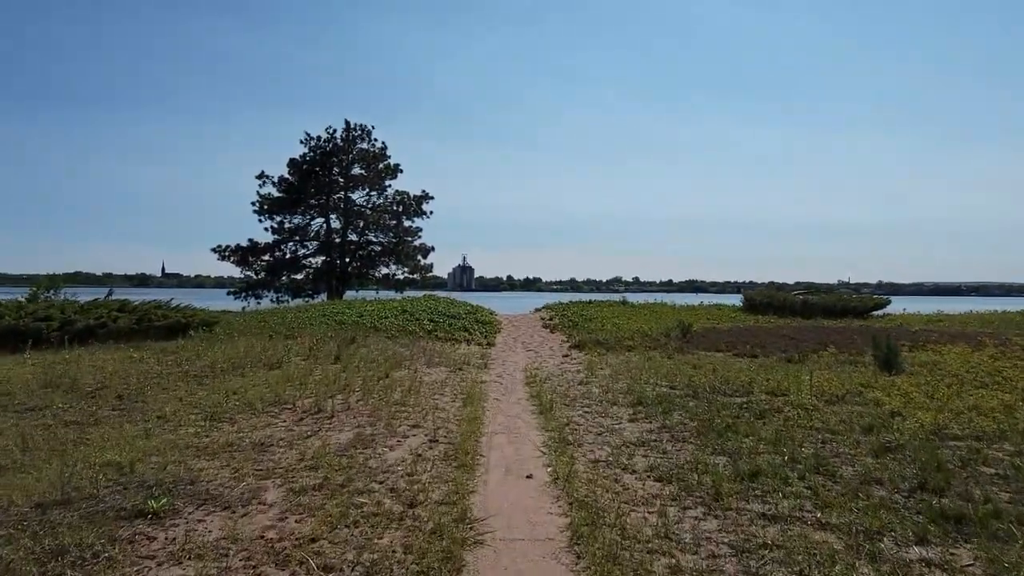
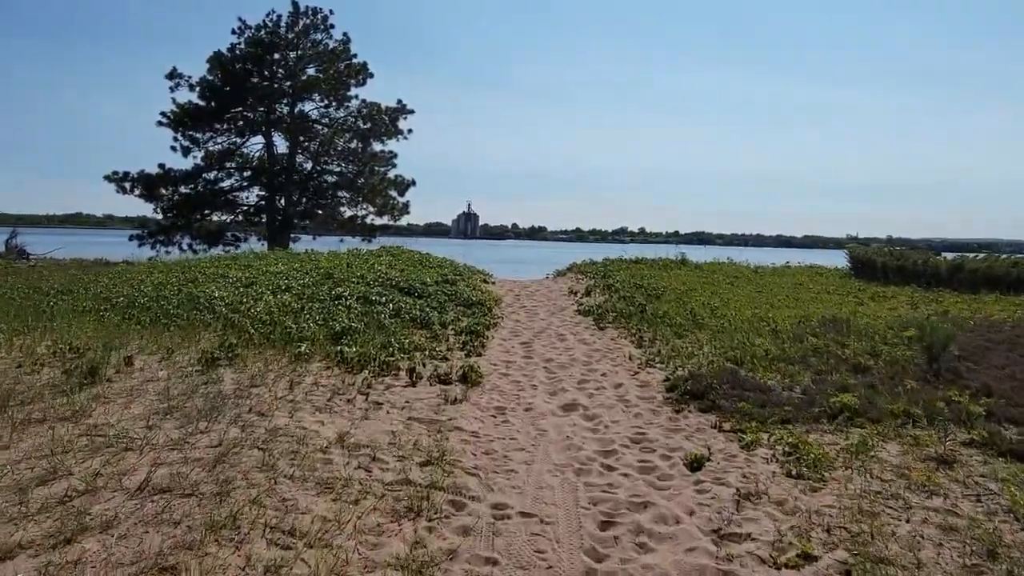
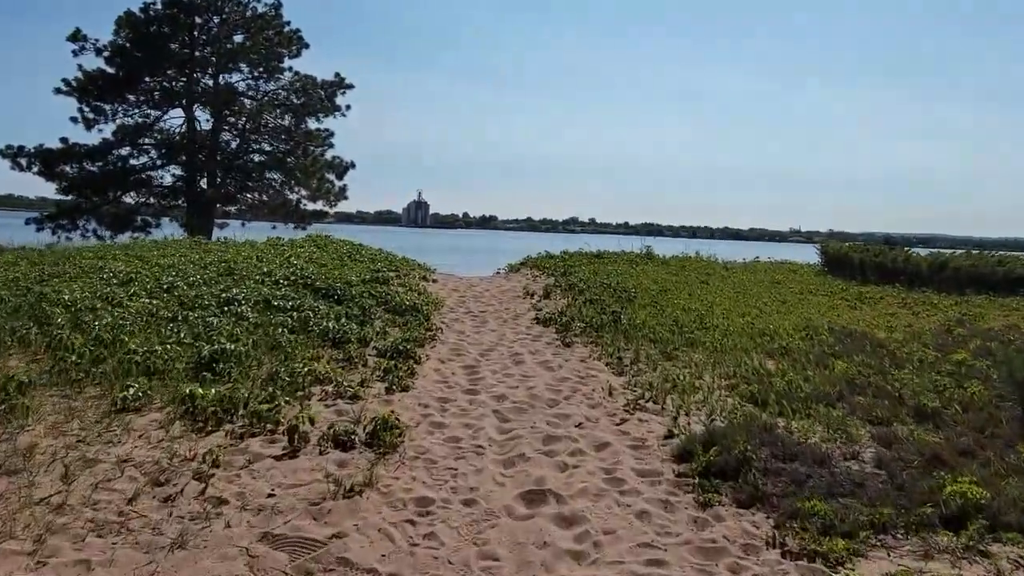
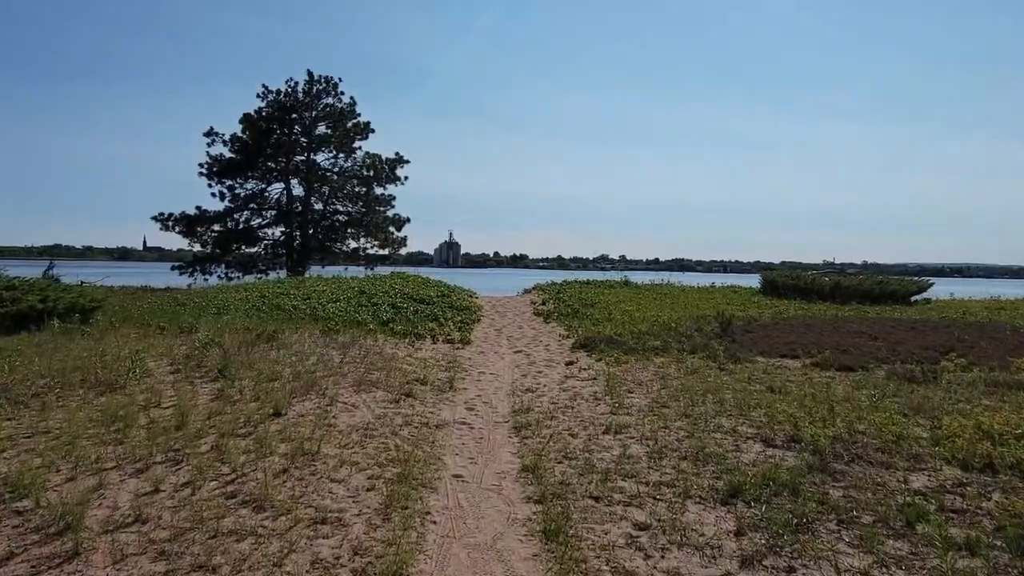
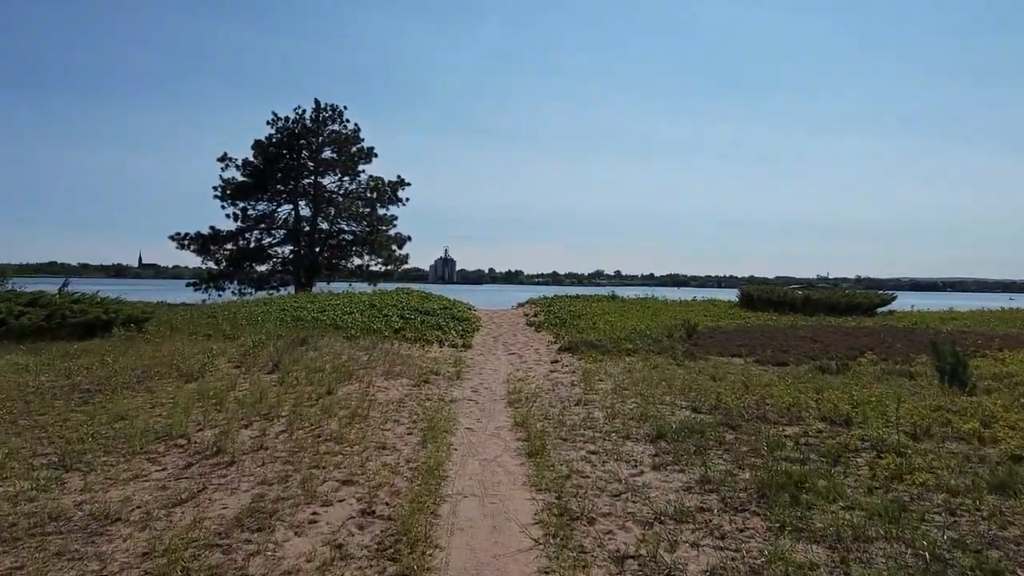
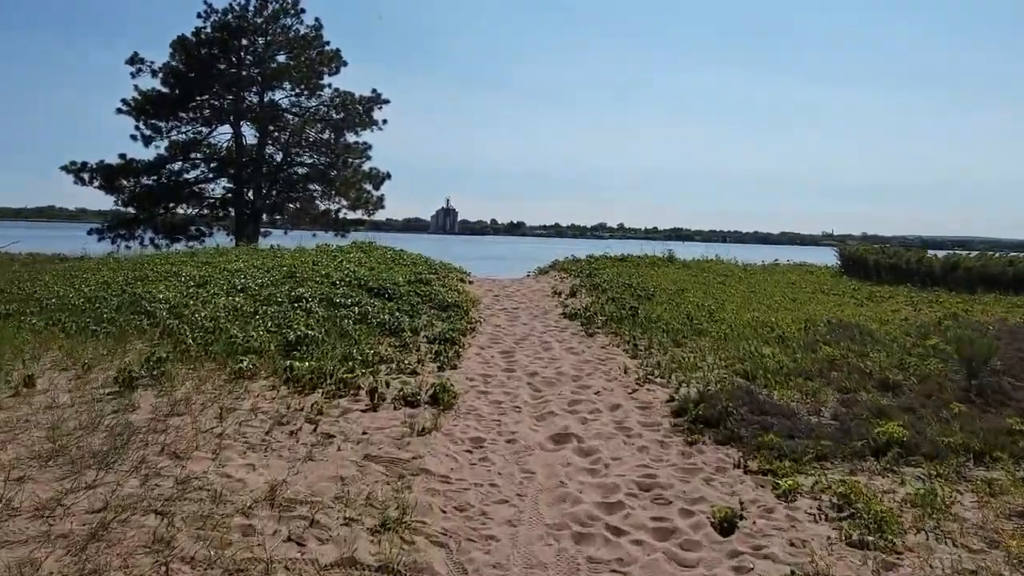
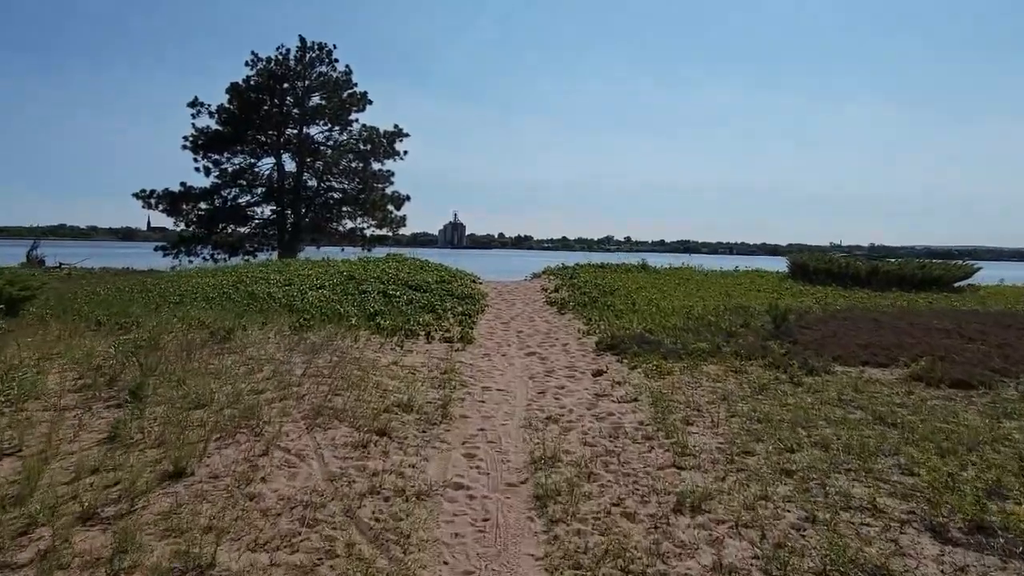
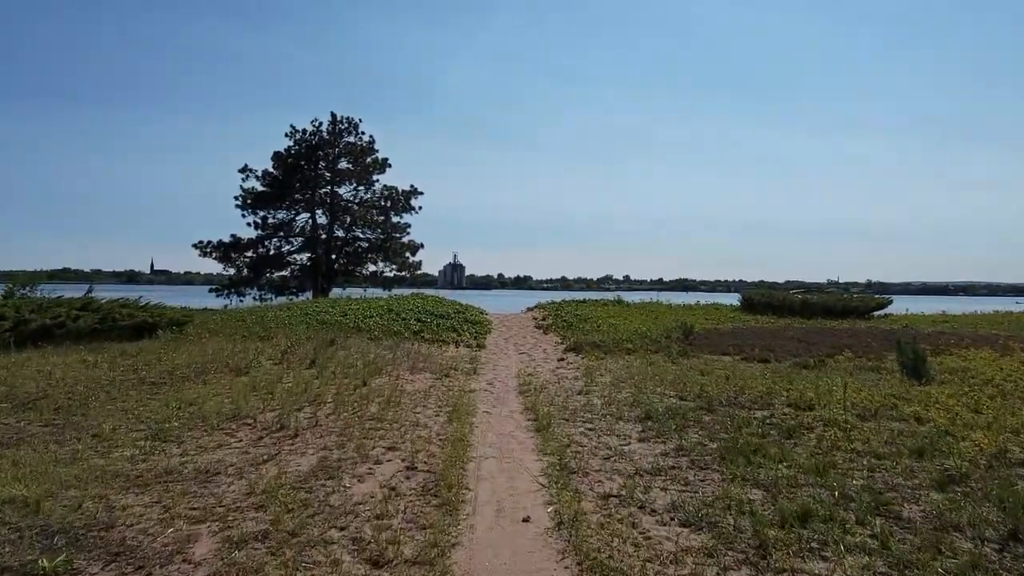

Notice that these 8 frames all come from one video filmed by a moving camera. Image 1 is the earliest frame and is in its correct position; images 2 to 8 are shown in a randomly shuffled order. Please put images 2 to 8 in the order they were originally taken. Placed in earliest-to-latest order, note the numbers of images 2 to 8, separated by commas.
8, 5, 4, 7, 2, 6, 3
